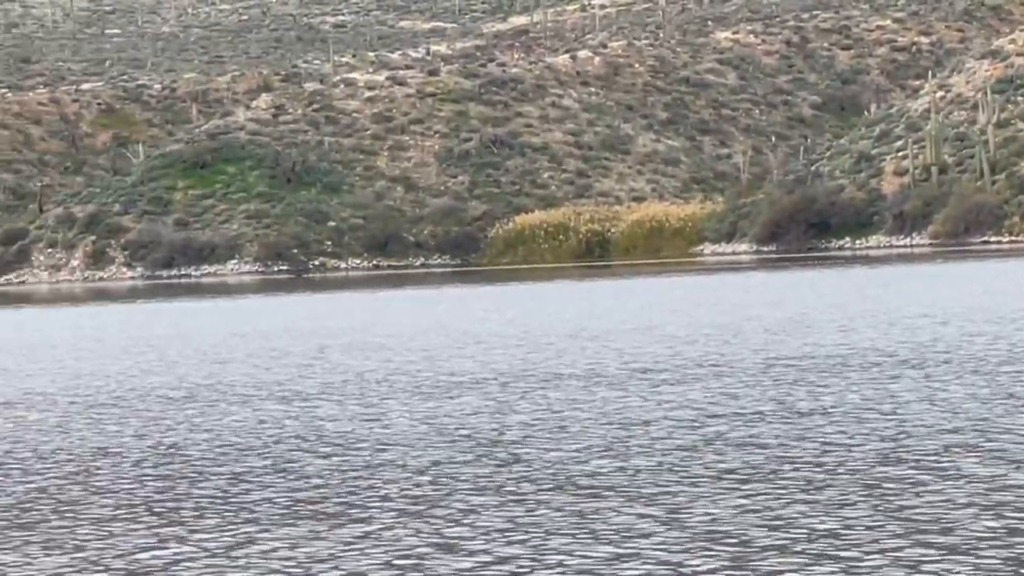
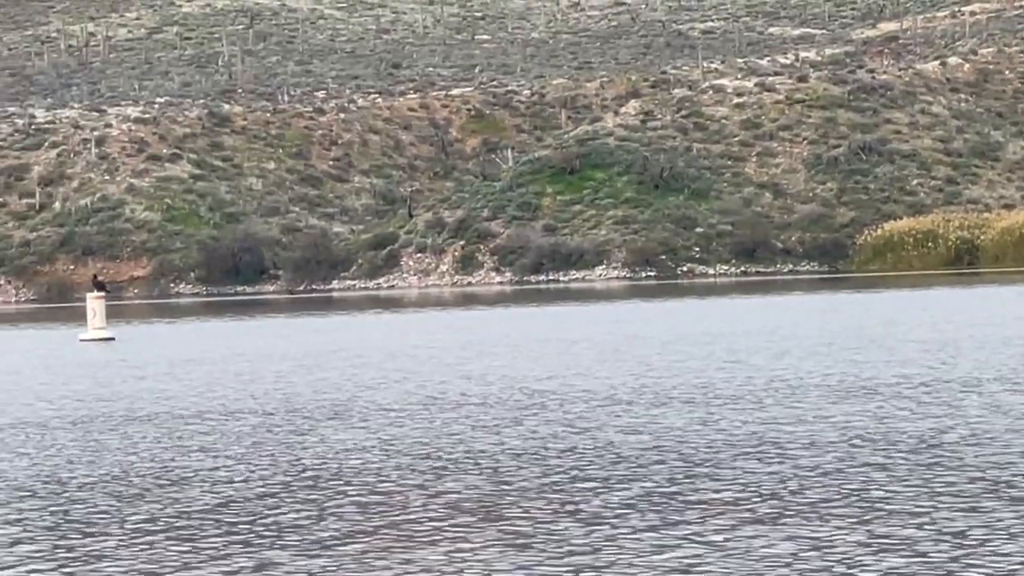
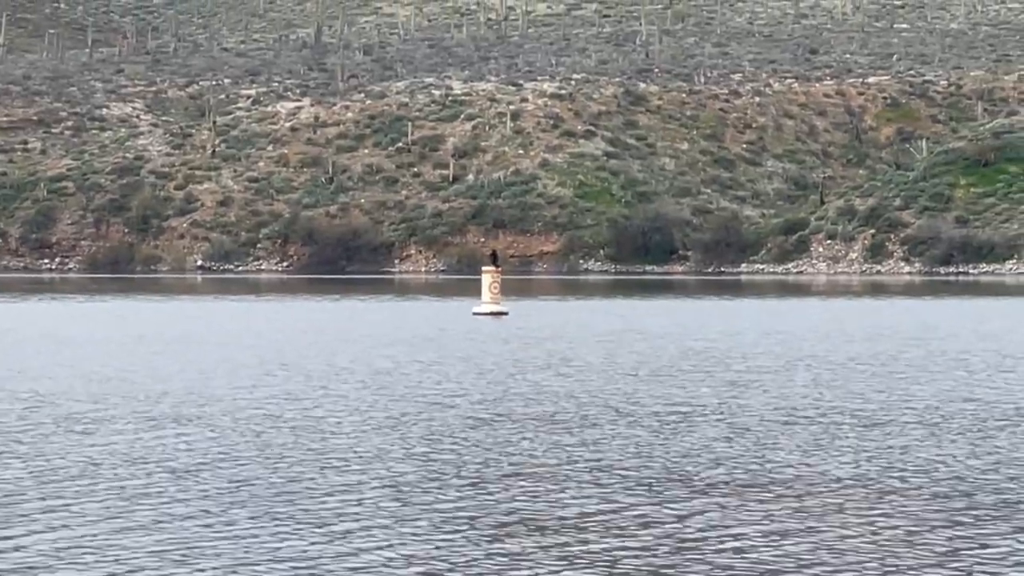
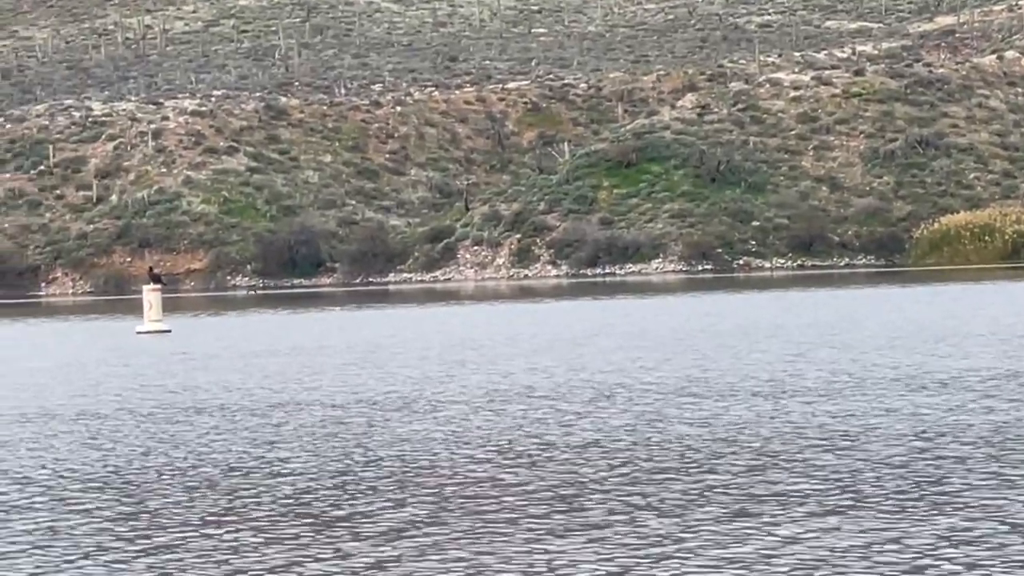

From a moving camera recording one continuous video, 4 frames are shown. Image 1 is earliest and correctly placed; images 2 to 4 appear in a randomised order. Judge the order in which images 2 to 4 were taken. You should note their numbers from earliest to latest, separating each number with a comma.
2, 4, 3
